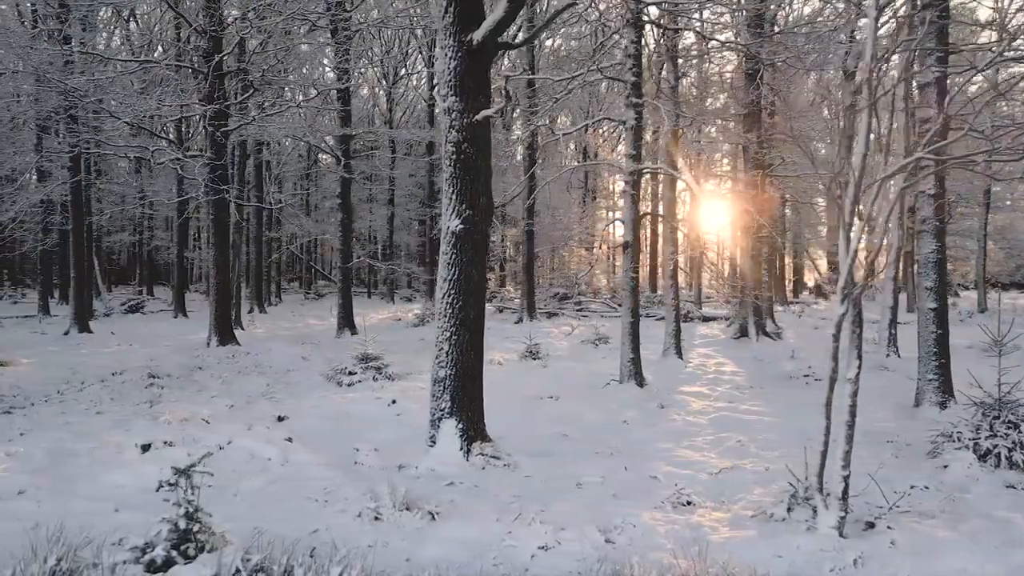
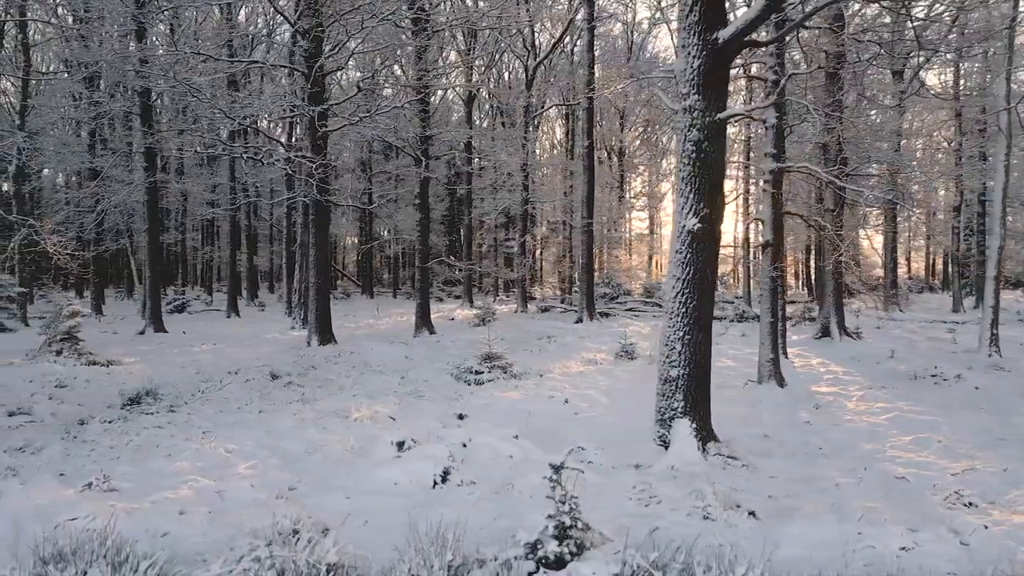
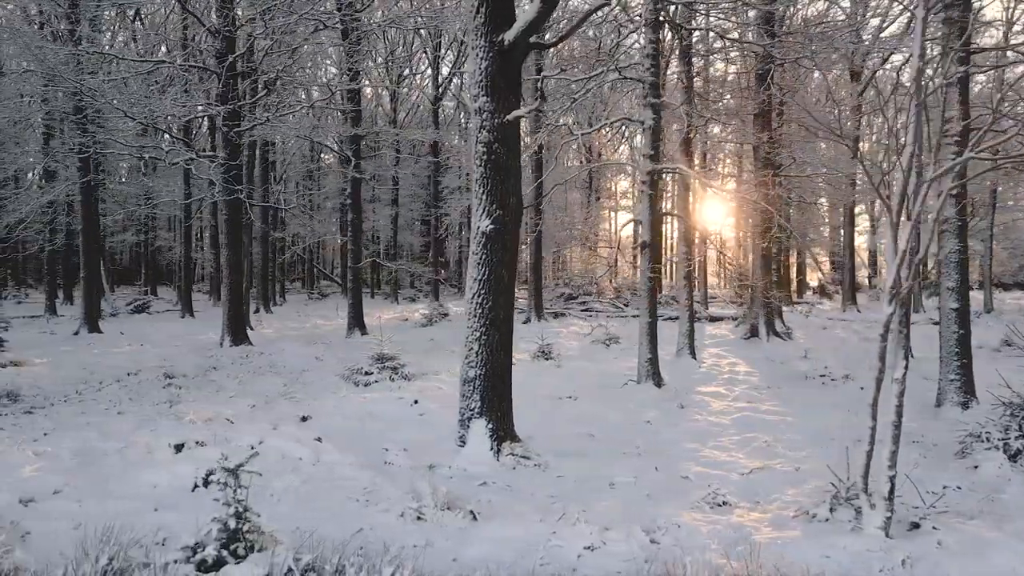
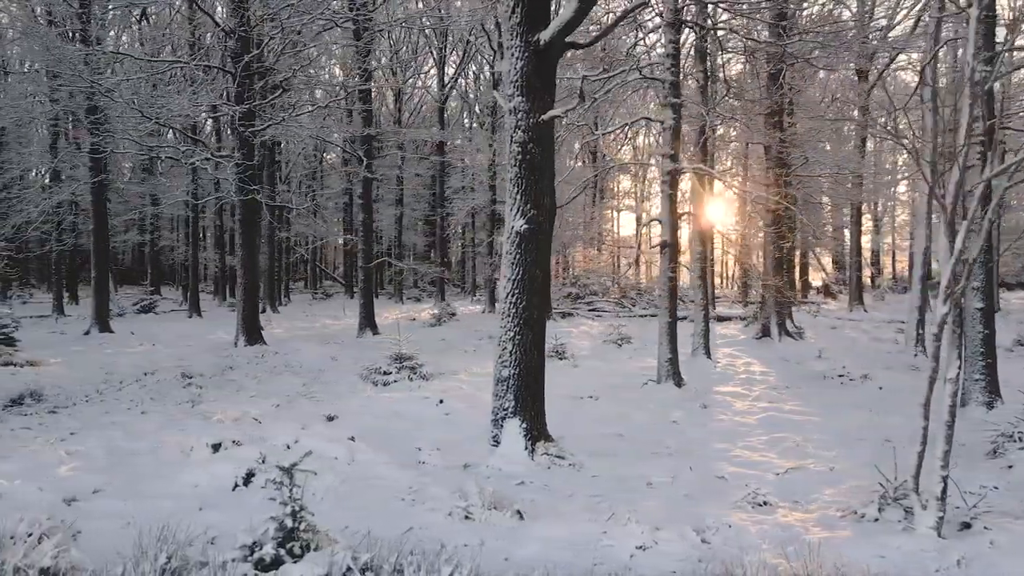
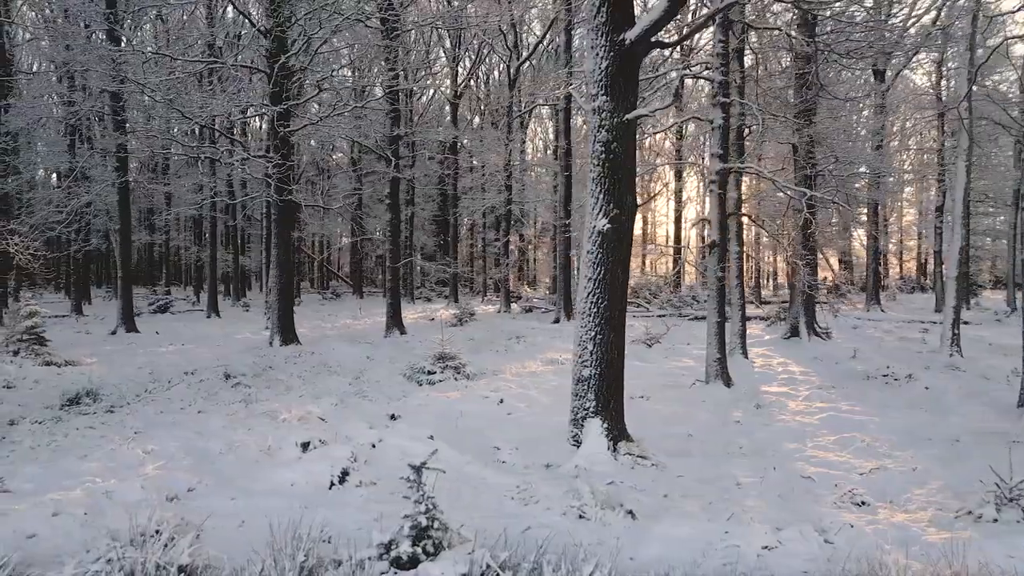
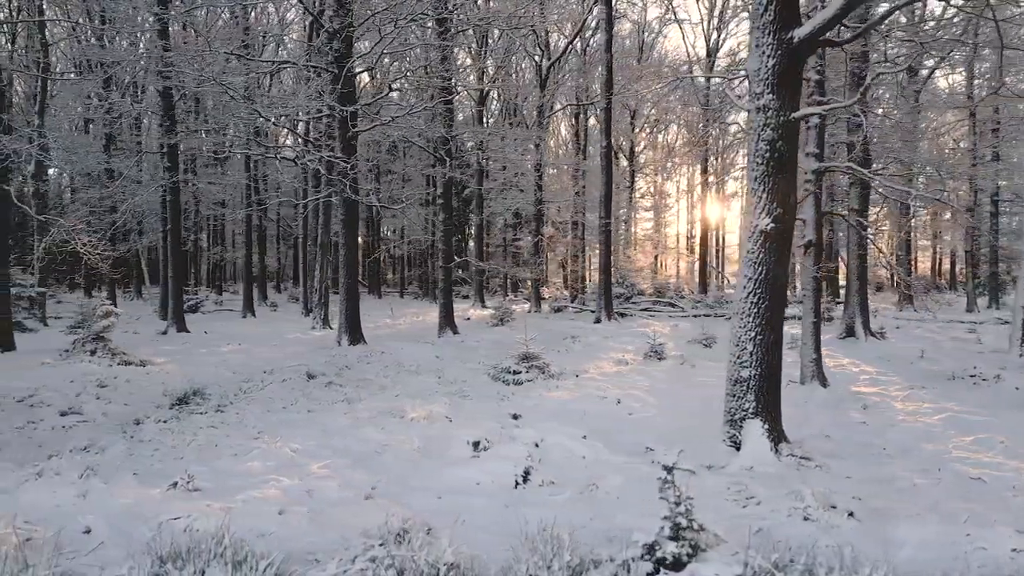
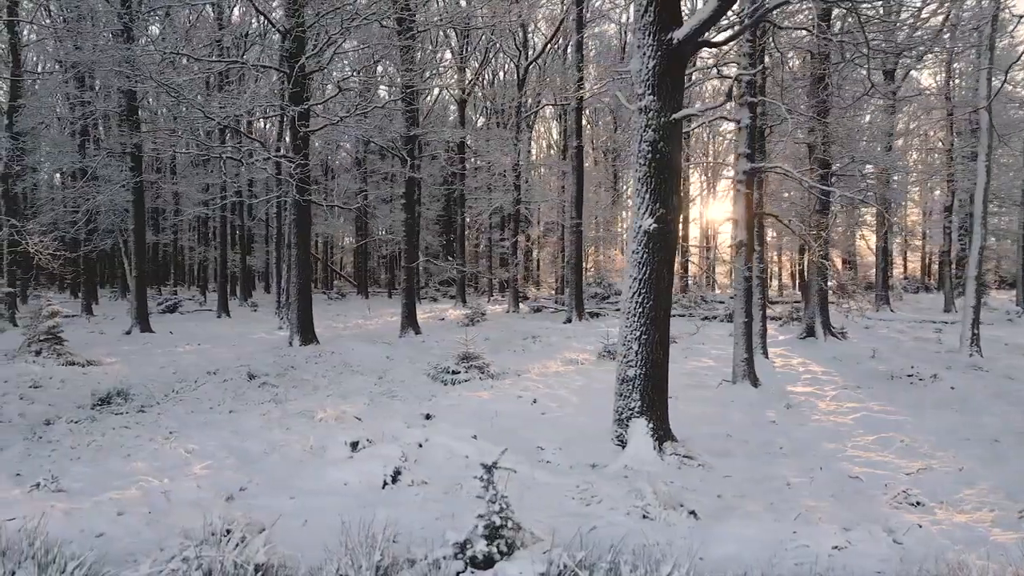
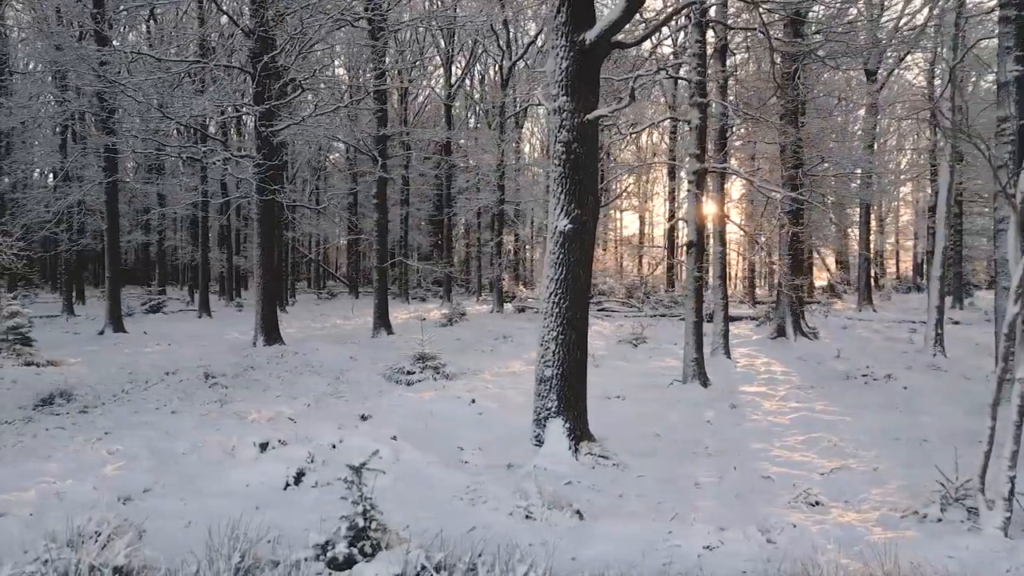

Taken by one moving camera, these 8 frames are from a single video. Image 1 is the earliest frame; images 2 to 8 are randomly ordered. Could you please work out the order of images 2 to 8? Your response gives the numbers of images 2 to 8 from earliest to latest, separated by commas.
3, 4, 8, 5, 7, 2, 6
